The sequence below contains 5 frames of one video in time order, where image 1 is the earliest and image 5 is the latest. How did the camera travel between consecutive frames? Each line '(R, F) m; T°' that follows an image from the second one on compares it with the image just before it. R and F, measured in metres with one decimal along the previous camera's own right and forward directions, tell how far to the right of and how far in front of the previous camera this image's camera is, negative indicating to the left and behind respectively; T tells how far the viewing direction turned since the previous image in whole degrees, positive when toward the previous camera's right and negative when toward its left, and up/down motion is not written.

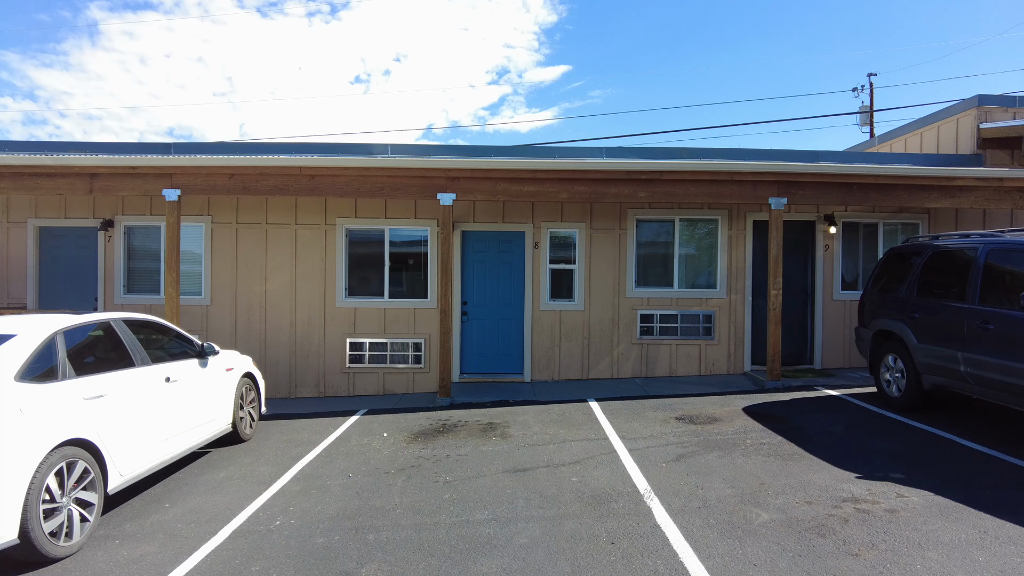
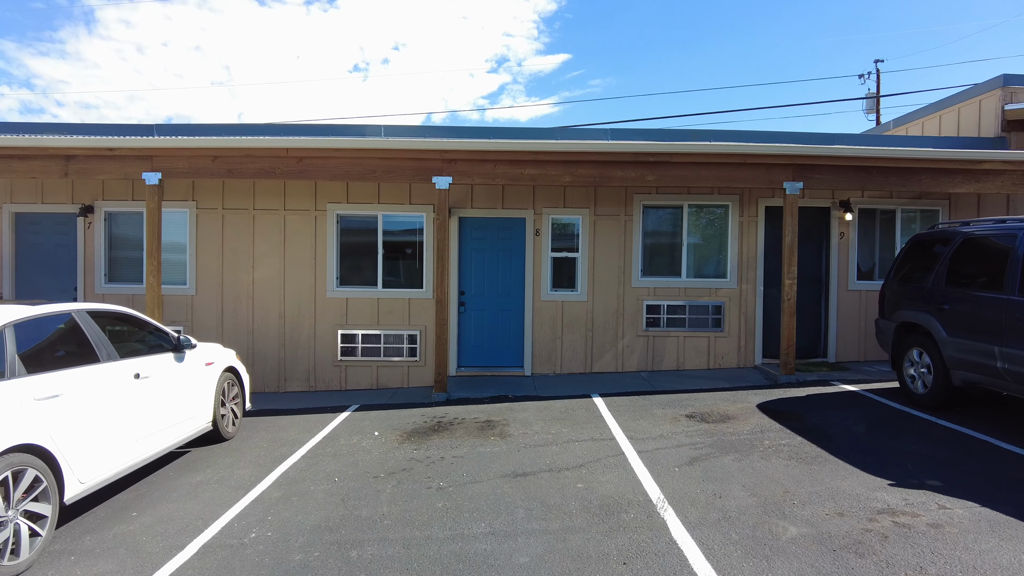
(0.0, +0.4) m; 0°
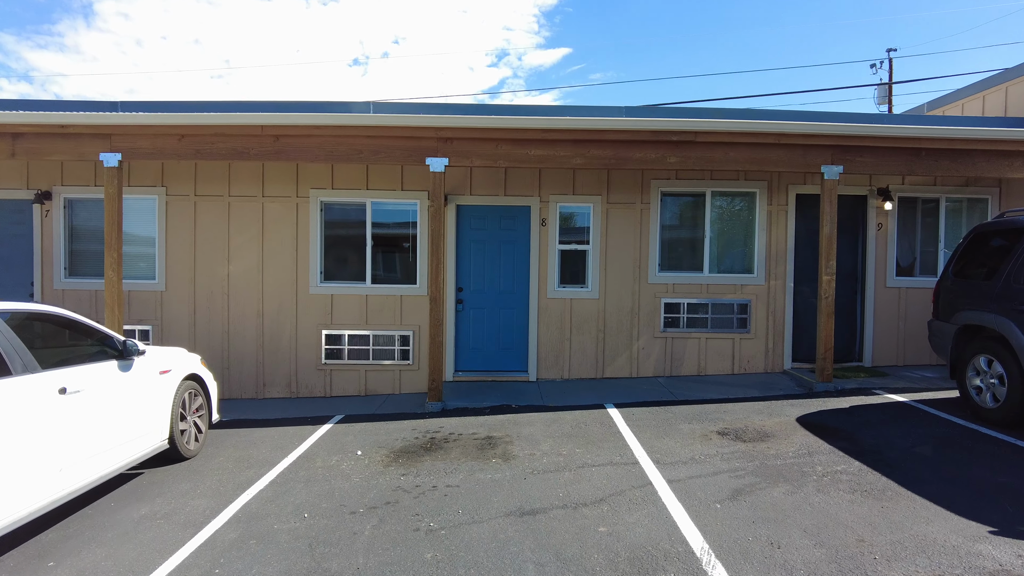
(0.0, +0.8) m; 0°
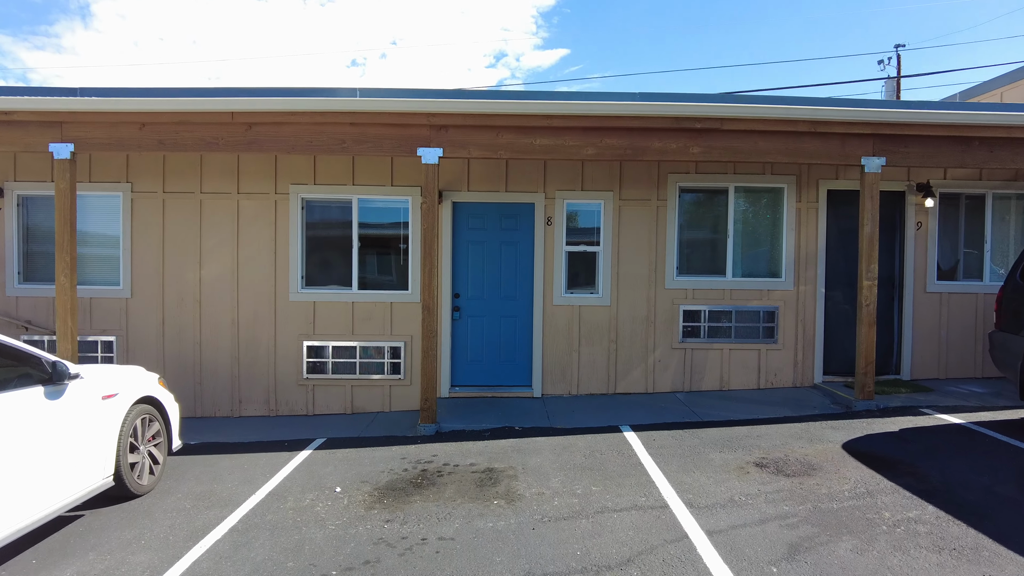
(0.0, +0.7) m; 0°
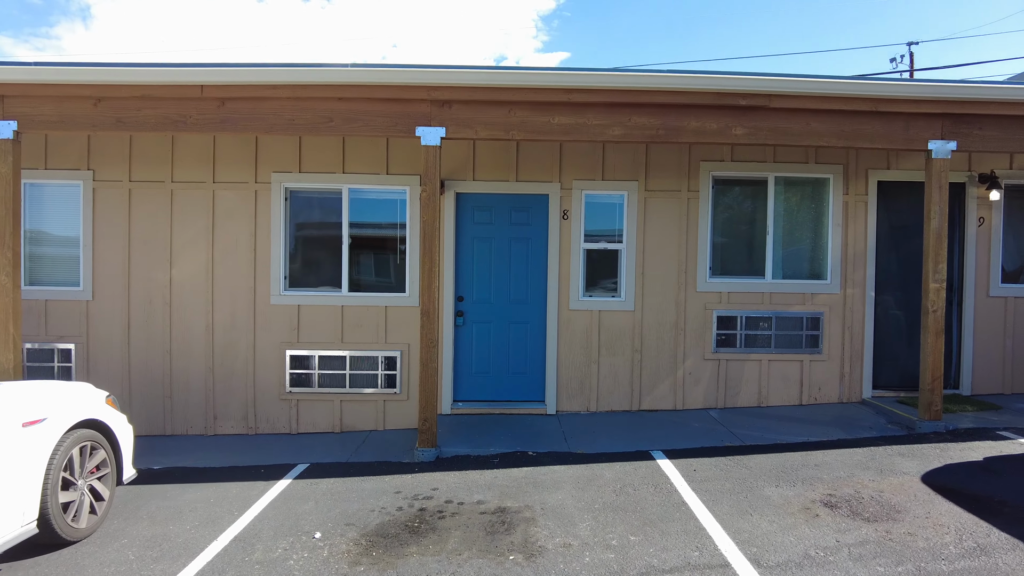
(-0.1, +0.8) m; 0°
